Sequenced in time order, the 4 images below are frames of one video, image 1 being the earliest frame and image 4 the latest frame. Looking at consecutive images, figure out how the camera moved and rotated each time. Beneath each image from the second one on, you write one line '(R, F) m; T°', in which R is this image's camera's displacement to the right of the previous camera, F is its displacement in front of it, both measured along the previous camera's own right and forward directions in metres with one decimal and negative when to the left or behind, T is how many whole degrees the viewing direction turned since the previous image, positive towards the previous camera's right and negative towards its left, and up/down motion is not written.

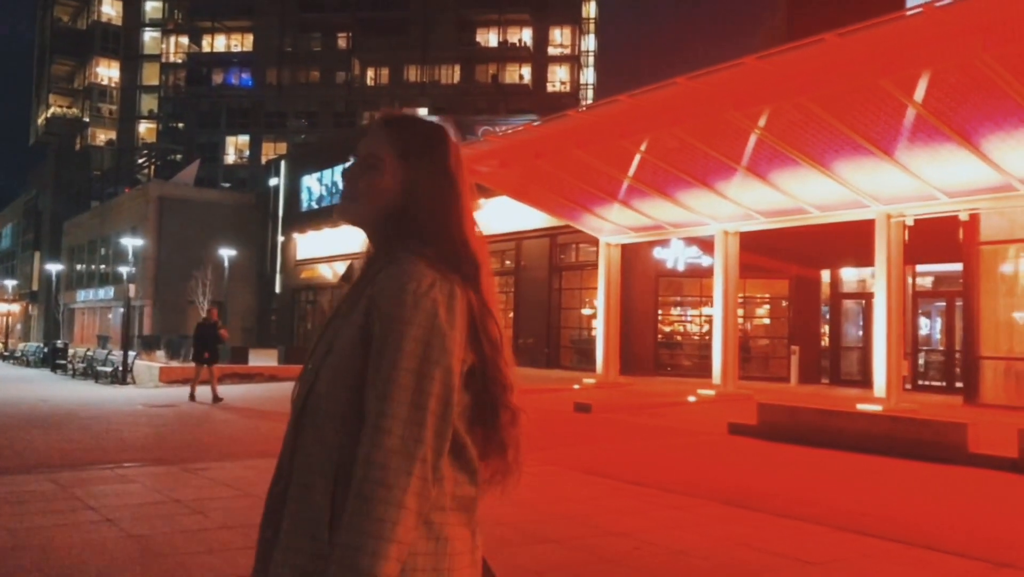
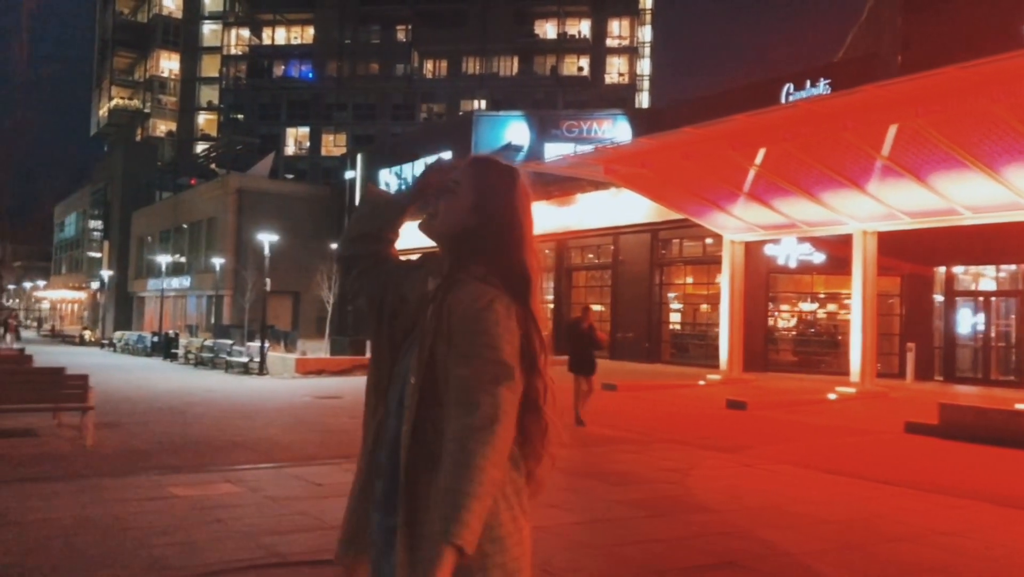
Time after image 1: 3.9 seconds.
(-2.5, -0.5) m; -2°
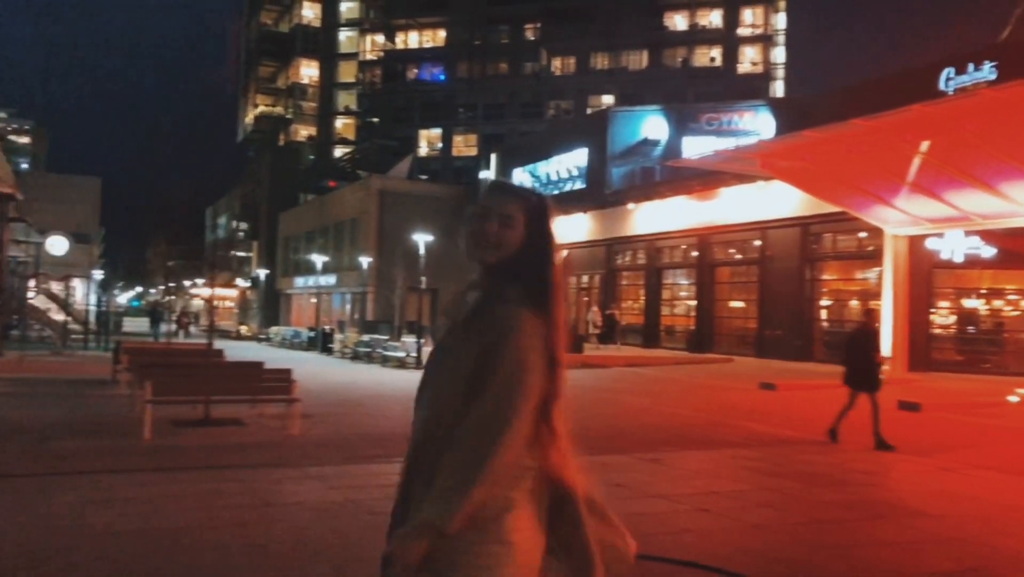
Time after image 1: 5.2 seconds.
(-0.8, -0.2) m; -8°
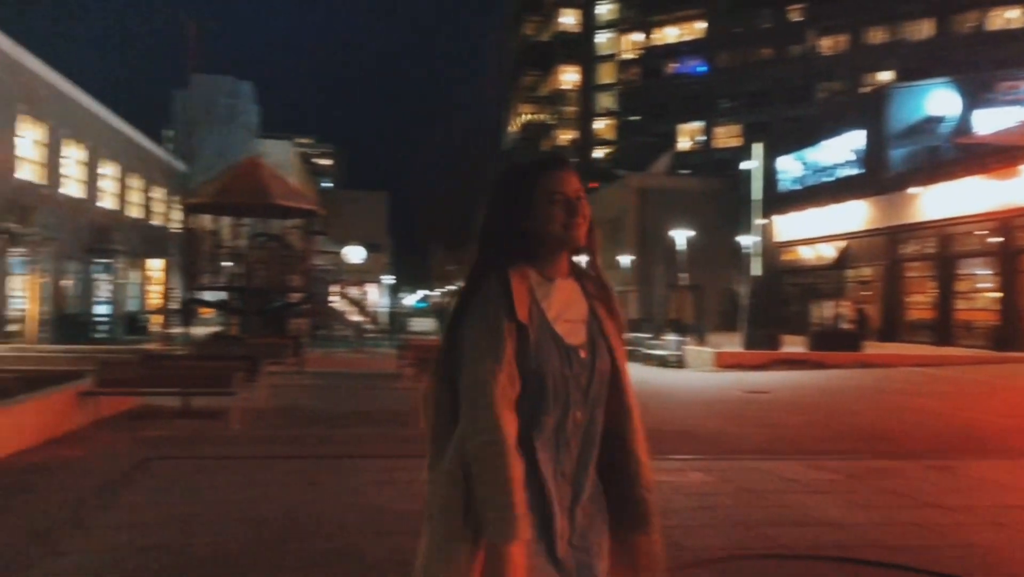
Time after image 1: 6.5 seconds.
(+0.1, 0.0) m; -18°
